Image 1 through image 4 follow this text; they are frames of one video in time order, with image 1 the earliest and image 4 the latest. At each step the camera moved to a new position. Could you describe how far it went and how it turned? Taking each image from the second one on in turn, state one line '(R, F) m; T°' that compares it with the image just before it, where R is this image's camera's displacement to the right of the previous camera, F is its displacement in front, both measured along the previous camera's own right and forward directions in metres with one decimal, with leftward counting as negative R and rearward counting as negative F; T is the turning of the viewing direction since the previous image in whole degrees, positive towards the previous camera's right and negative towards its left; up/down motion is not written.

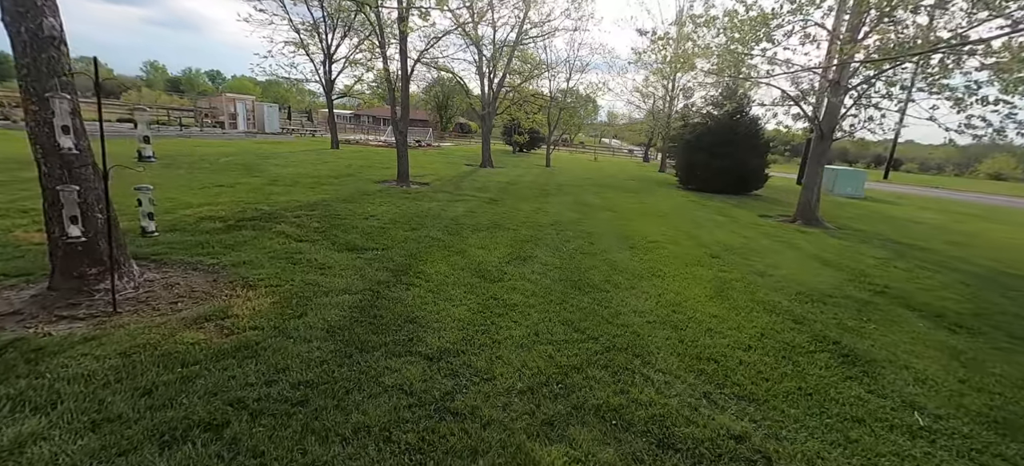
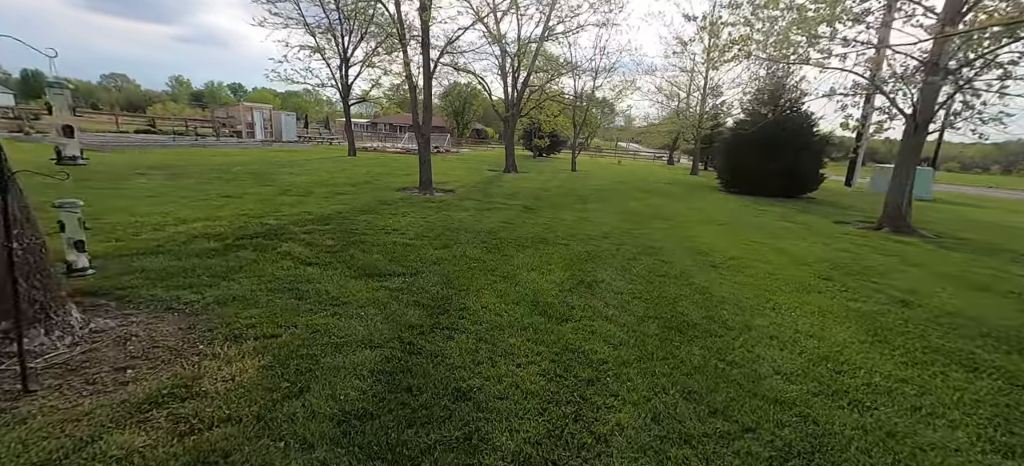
(-0.5, +1.3) m; -2°
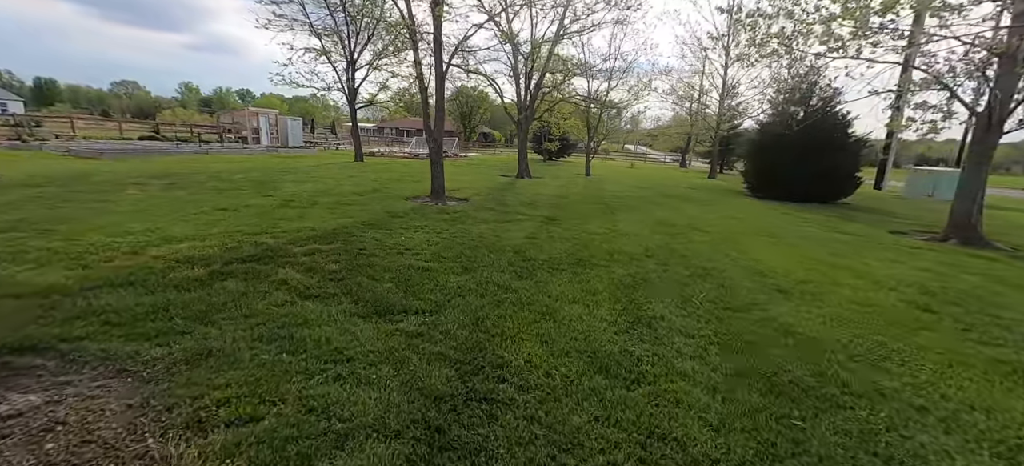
(-0.3, +0.9) m; -1°
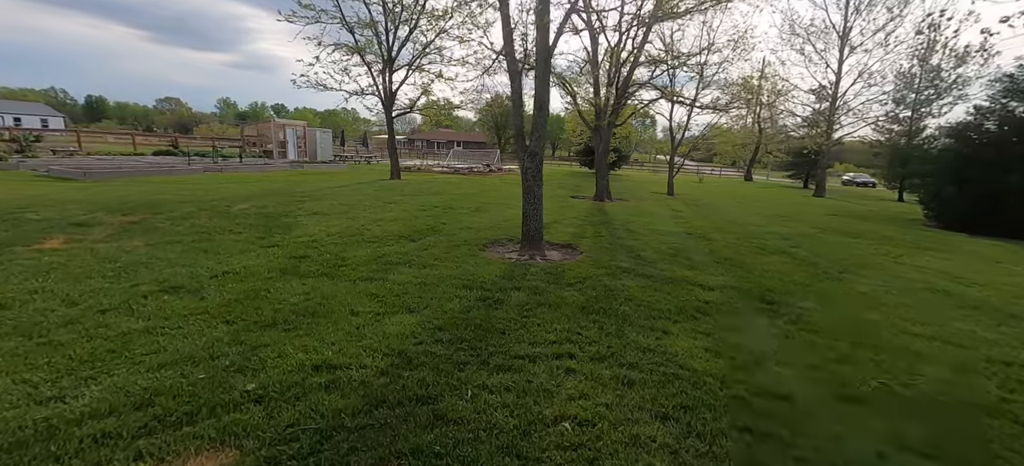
(-1.9, +4.1) m; -3°
